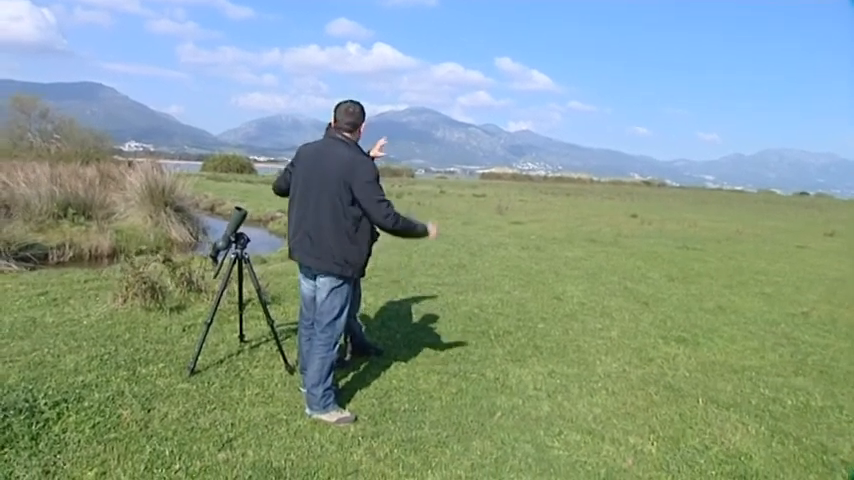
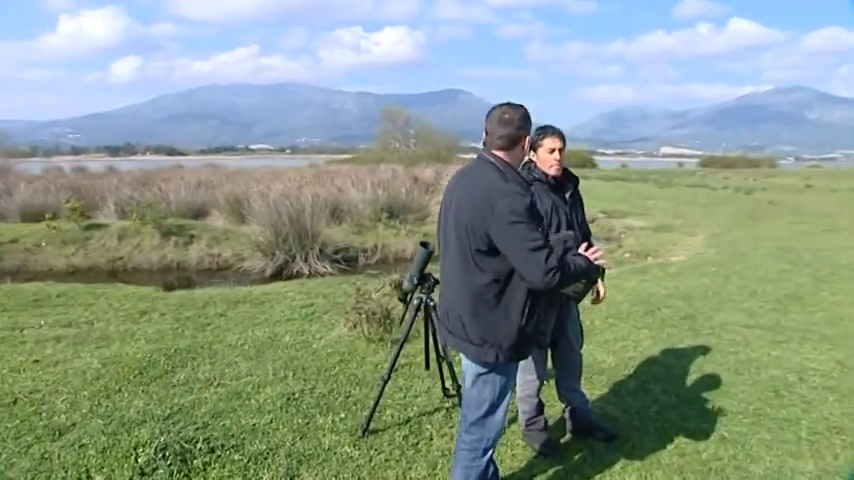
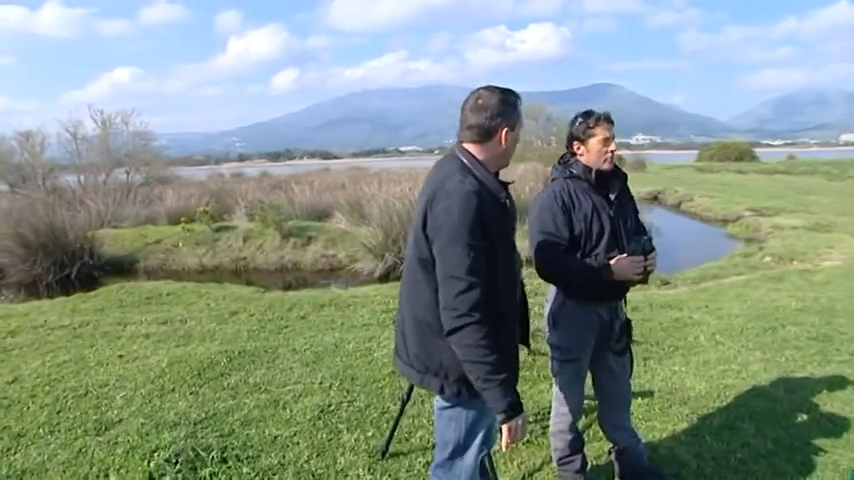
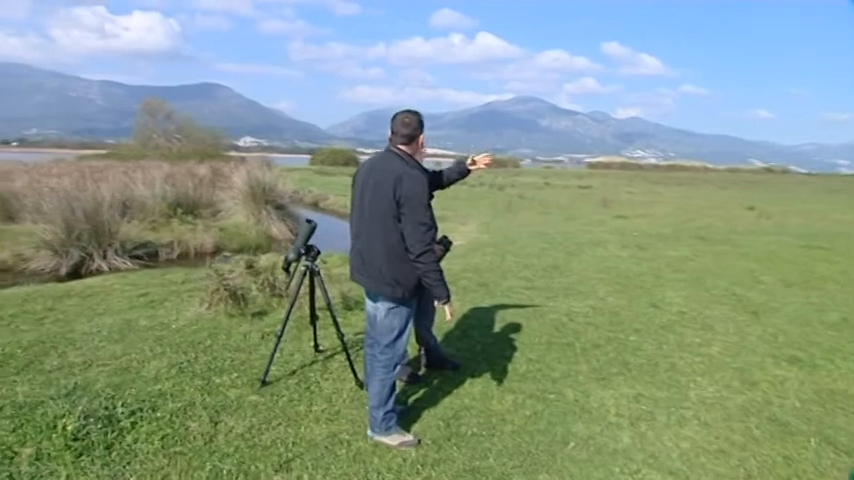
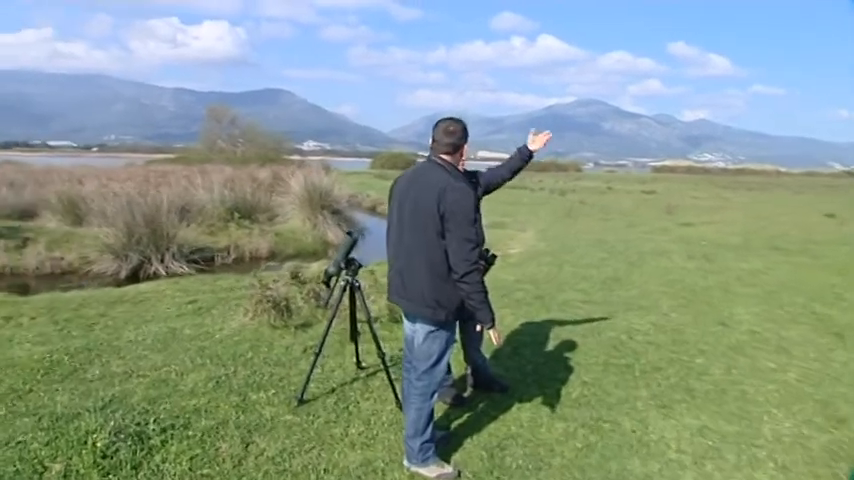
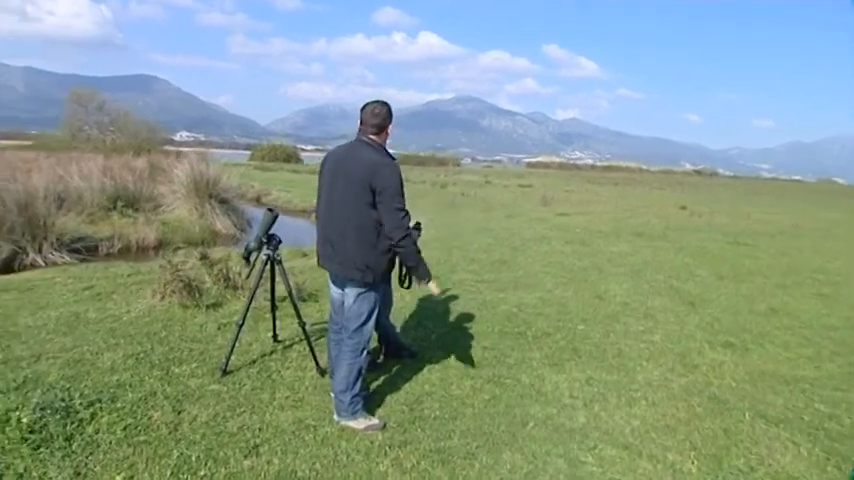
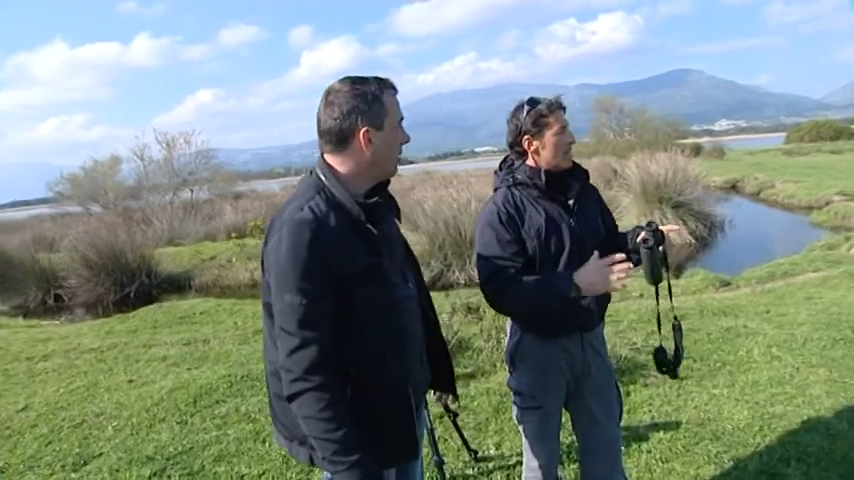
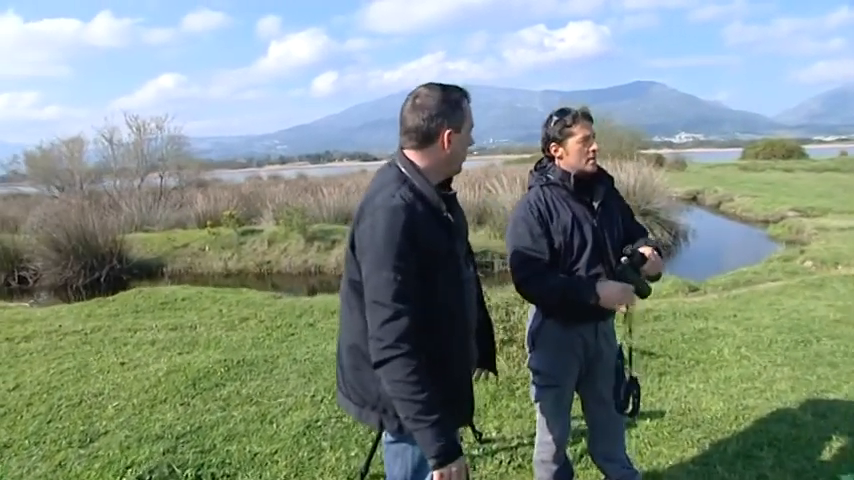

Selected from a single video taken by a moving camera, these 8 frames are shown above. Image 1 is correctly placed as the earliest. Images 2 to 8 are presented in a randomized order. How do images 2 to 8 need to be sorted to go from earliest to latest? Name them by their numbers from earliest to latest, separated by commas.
6, 4, 5, 2, 3, 8, 7
